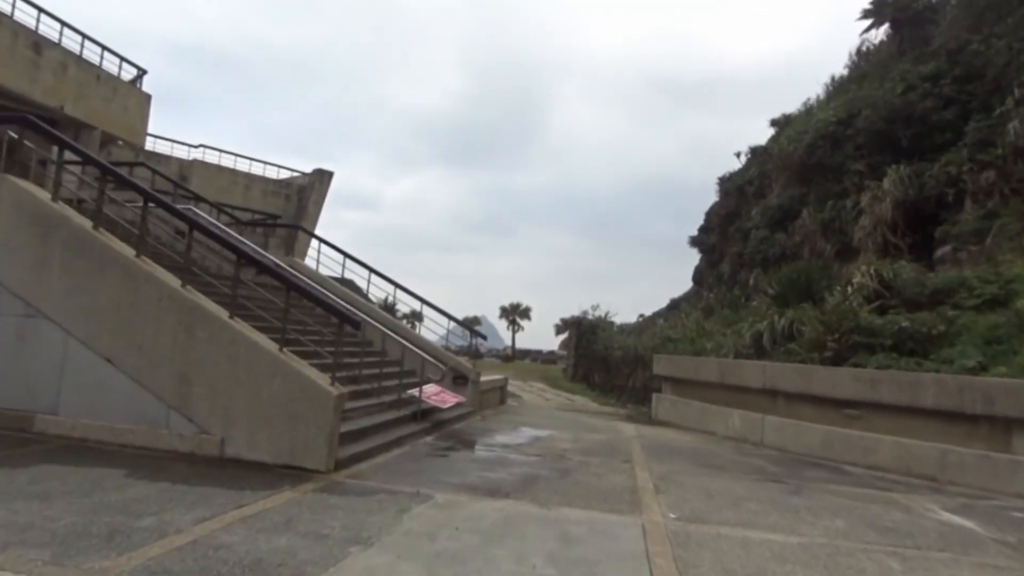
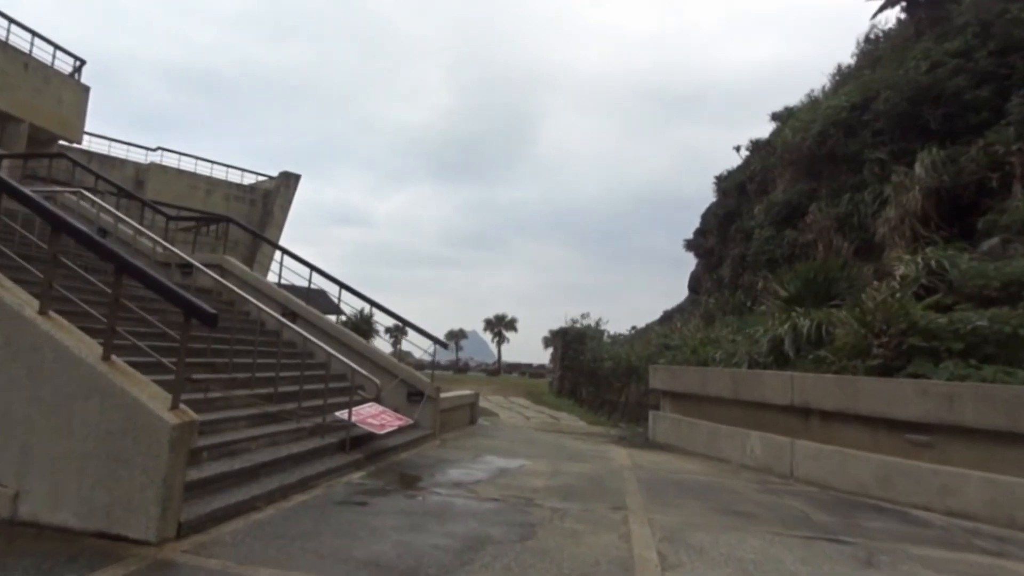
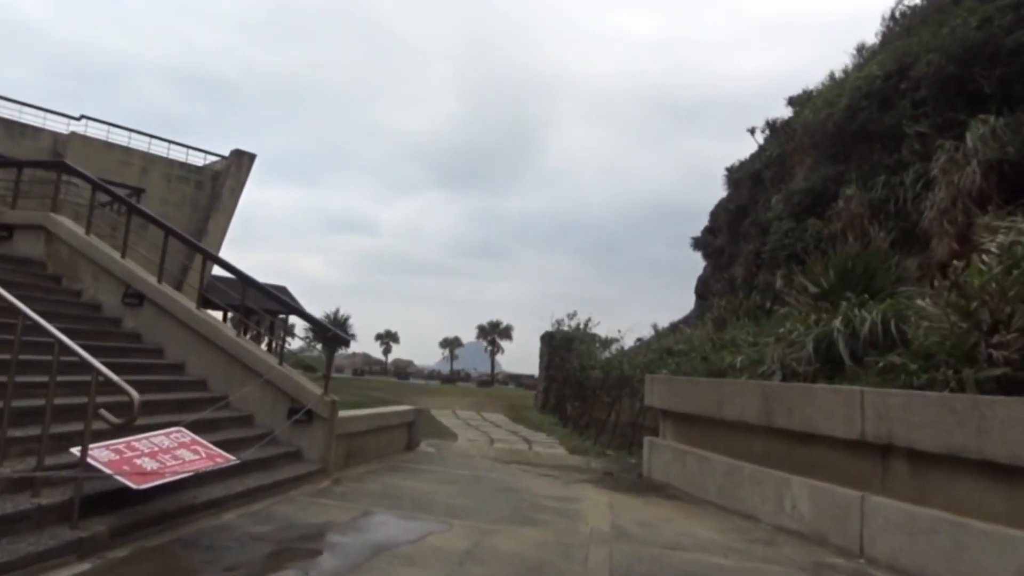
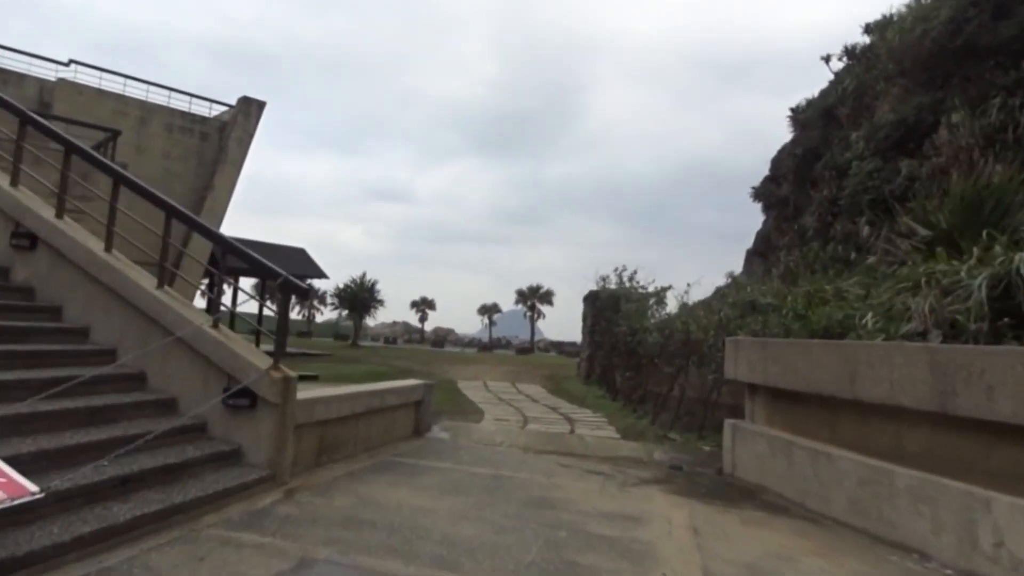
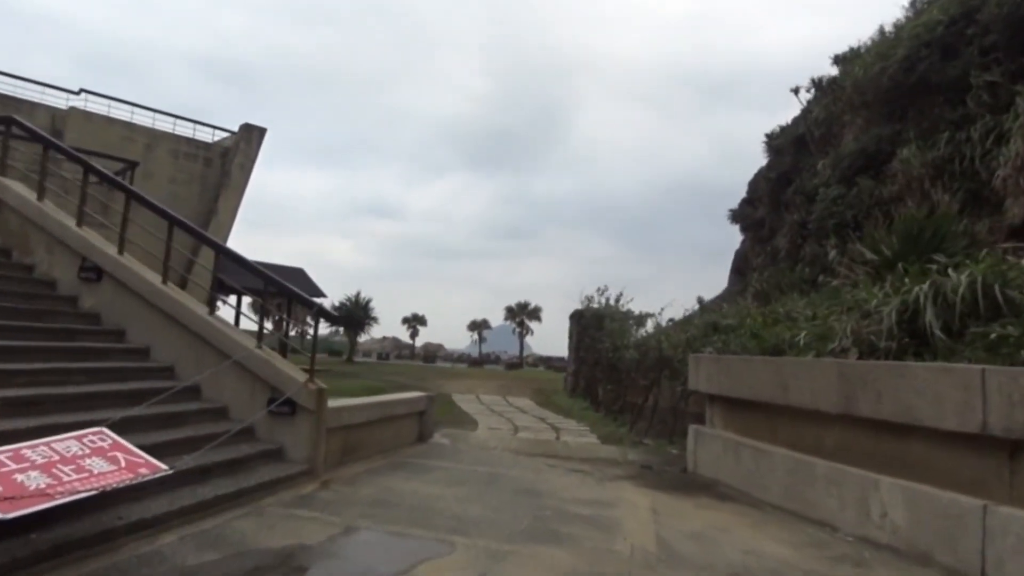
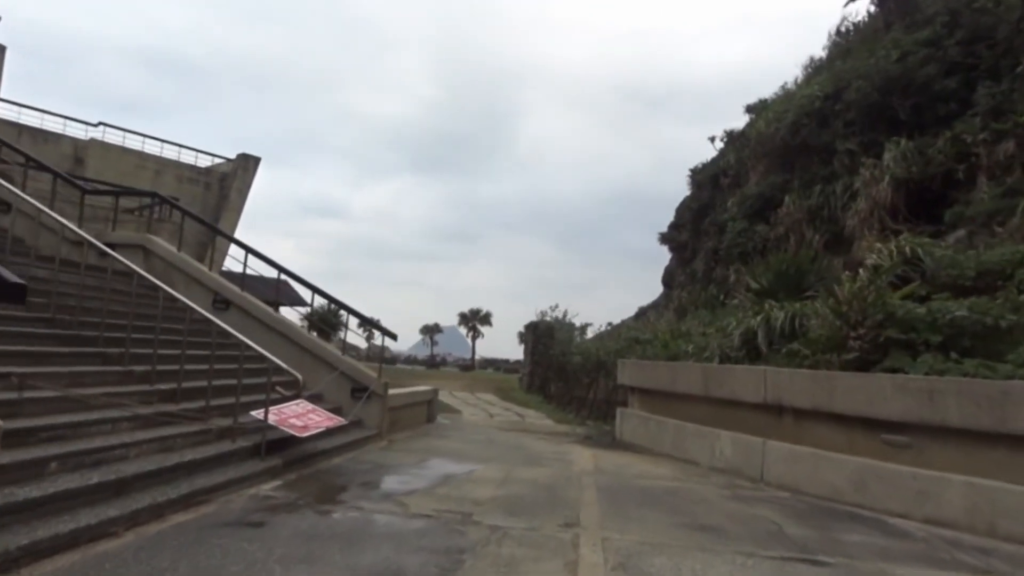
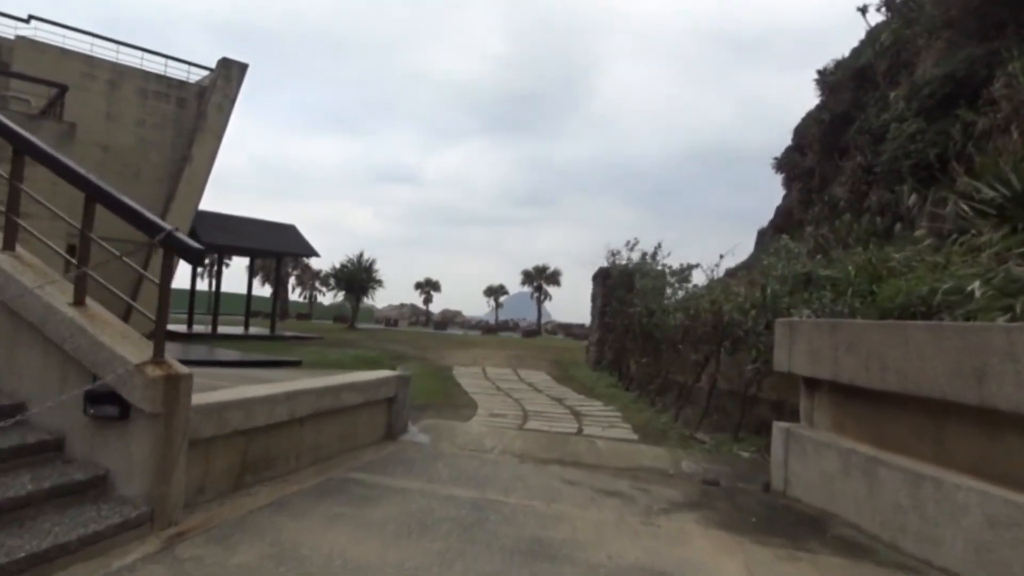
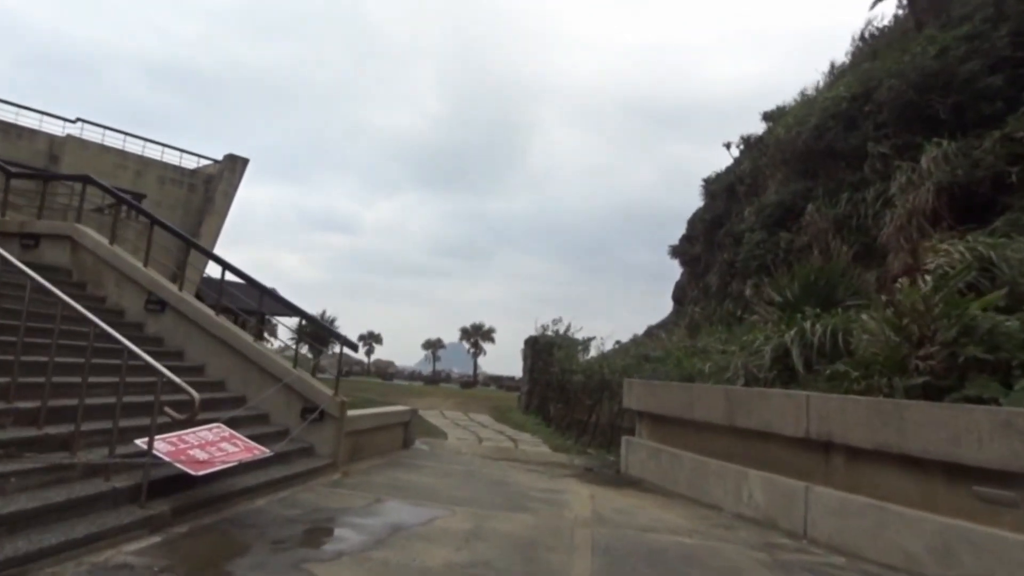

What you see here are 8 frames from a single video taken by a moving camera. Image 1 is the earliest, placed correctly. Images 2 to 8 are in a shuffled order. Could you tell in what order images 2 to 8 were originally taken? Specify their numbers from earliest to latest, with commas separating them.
2, 6, 8, 3, 5, 4, 7
